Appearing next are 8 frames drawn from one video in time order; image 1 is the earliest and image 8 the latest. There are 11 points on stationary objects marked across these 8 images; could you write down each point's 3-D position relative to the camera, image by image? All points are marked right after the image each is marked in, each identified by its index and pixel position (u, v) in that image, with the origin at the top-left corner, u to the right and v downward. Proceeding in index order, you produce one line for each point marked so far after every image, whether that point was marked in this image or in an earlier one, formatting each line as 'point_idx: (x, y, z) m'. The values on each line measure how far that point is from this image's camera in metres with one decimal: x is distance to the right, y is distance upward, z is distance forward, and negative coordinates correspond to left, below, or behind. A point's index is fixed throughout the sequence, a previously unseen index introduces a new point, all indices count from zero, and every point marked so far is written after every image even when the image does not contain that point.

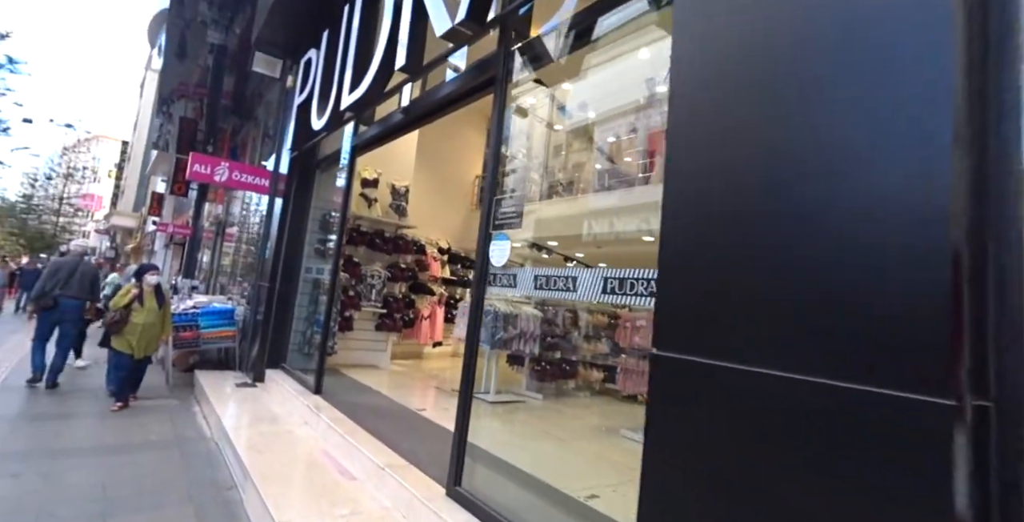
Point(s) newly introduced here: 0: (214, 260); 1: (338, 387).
0: (-8.4, +0.1, +14.4) m
1: (-2.0, -1.5, +5.9) m
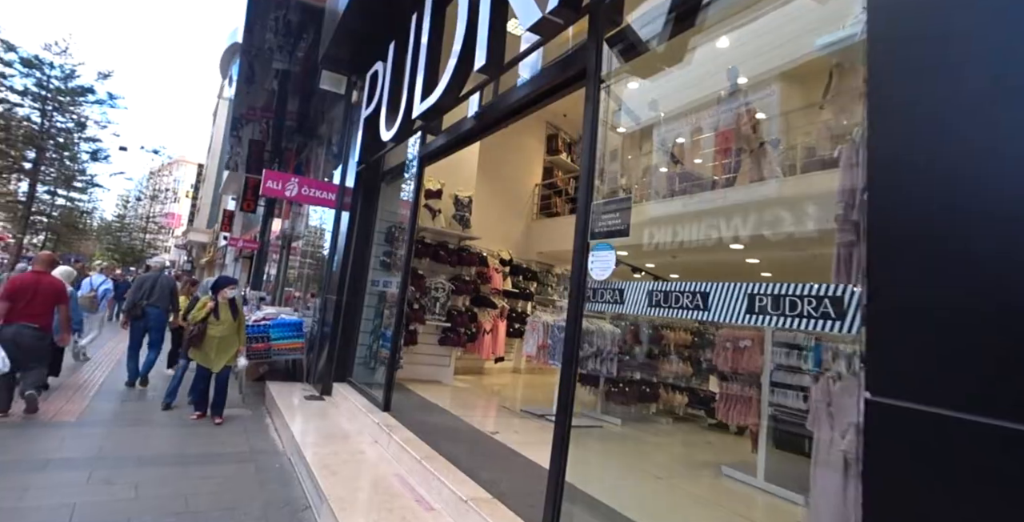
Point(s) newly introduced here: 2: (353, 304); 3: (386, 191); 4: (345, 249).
0: (-6.7, -0.3, +14.8) m
1: (-1.2, -1.6, +5.6) m
2: (-2.1, -0.6, +6.8) m
3: (-1.7, +1.0, +6.9) m
4: (-2.3, +0.2, +6.9) m
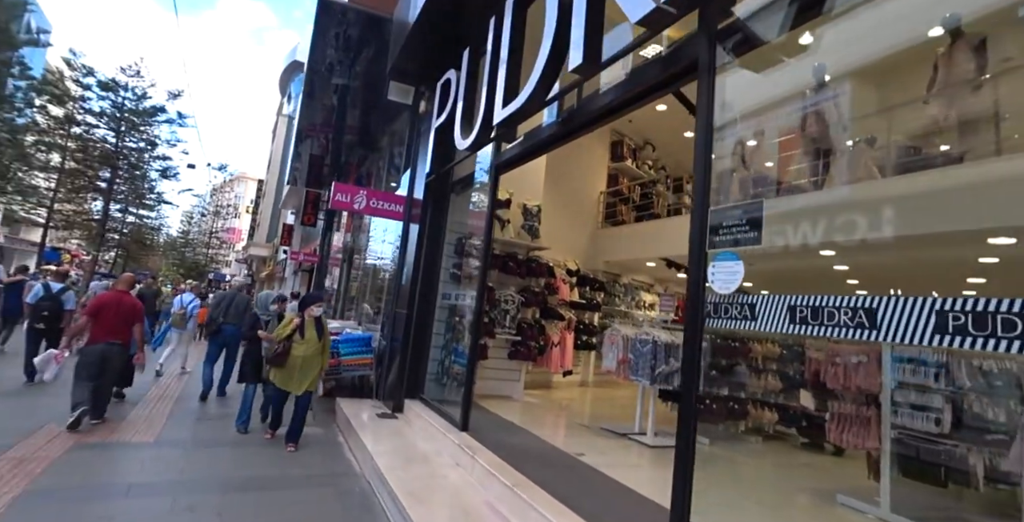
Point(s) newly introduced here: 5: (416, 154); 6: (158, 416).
0: (-5.0, -0.7, +15.1) m
1: (-0.3, -1.8, +5.5) m
2: (-1.1, -0.8, +6.7) m
3: (-0.8, +0.8, +6.8) m
4: (-1.3, 0.0, +6.8) m
5: (-1.4, +1.6, +7.5) m
6: (-4.4, -1.9, +6.4) m
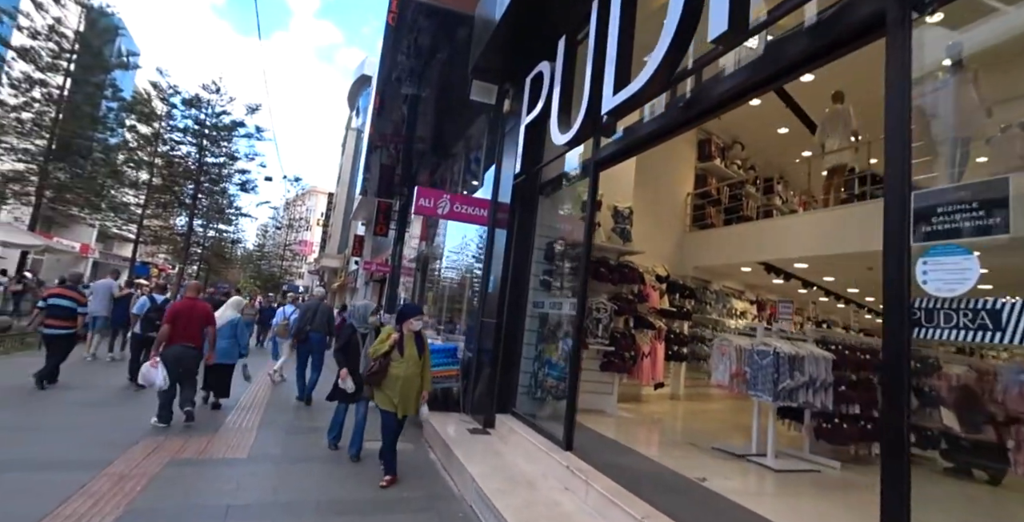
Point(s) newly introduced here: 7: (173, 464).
0: (-2.8, -1.0, +15.2) m
1: (+0.7, -1.8, +5.1) m
2: (0.0, -0.8, +6.5) m
3: (+0.4, +0.7, +6.5) m
4: (-0.1, -0.1, +6.6) m
5: (-0.2, +1.5, +7.3) m
6: (-3.3, -2.0, +6.4) m
7: (-3.1, -1.9, +4.8) m
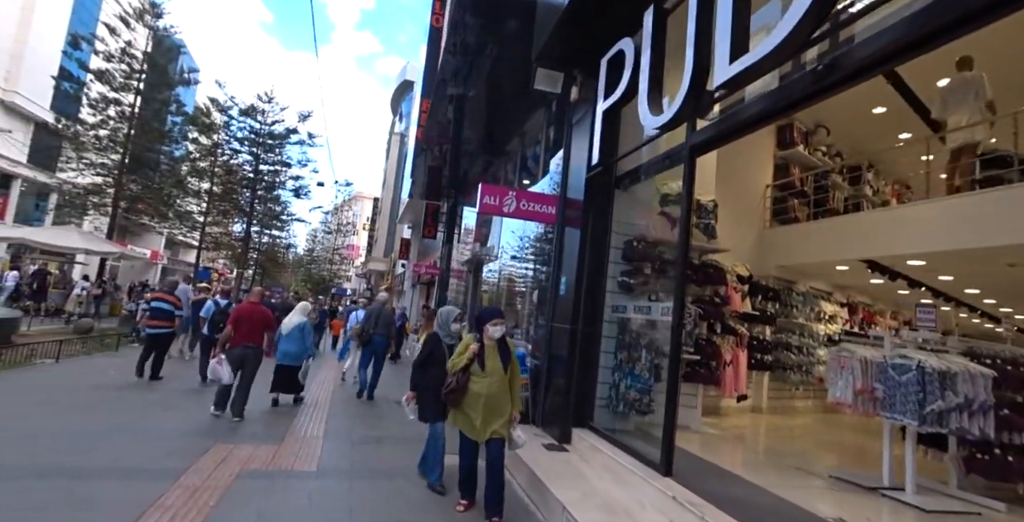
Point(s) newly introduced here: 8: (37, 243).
0: (-1.2, -1.0, +14.9) m
1: (+1.5, -1.8, +4.5) m
2: (+0.9, -0.8, +5.9) m
3: (+1.3, +0.7, +5.9) m
4: (+0.8, -0.1, +6.0) m
5: (+0.7, +1.5, +6.8) m
6: (-2.4, -2.1, +6.1) m
7: (-2.3, -1.9, +4.5) m
8: (-16.5, +0.6, +17.7) m
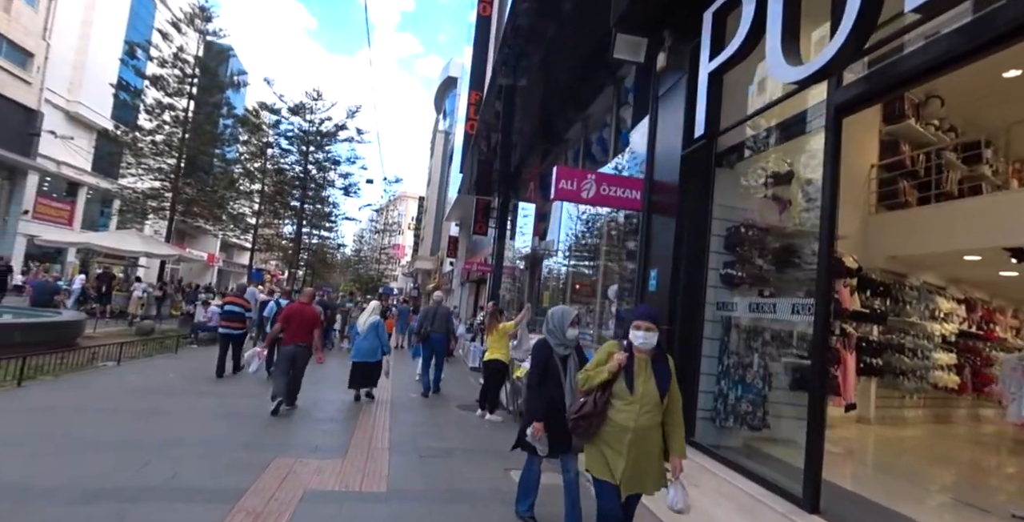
0: (+0.4, -0.9, +14.2) m
1: (+2.3, -1.7, +3.7) m
2: (+1.8, -0.7, +5.1) m
3: (+2.1, +0.8, +5.1) m
4: (+1.6, 0.0, +5.3) m
5: (+1.7, +1.6, +6.0) m
6: (-1.5, -2.0, +5.6) m
7: (-1.6, -1.8, +4.0) m
8: (-14.6, +0.5, +18.3) m
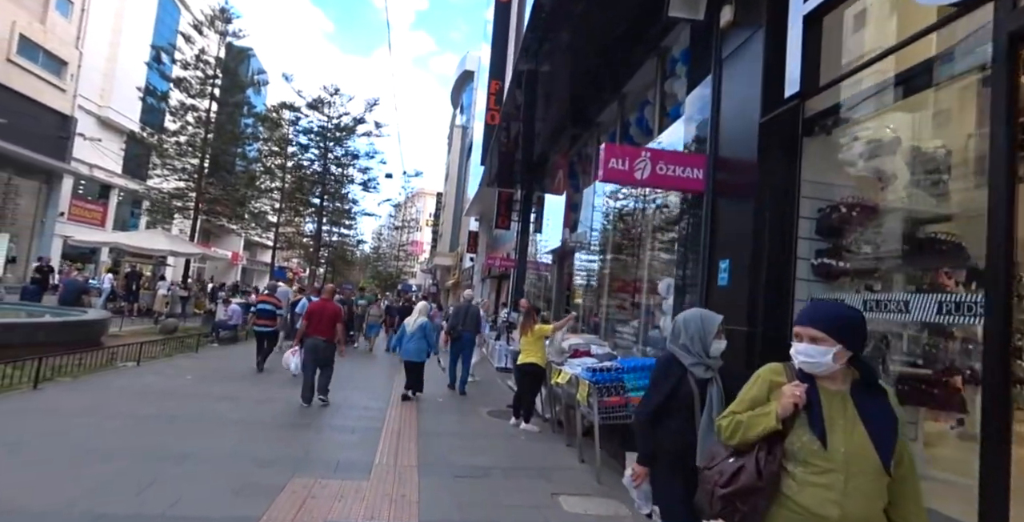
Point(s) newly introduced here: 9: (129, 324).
0: (+1.1, -0.7, +13.4) m
1: (+2.6, -1.6, +2.8) m
2: (+2.2, -0.6, +4.3) m
3: (+2.5, +0.9, +4.3) m
4: (+2.0, +0.1, +4.4) m
5: (+2.1, +1.7, +5.1) m
6: (-1.0, -2.0, +4.9) m
7: (-1.2, -1.8, +3.3) m
8: (-13.8, +0.5, +18.0) m
9: (-12.3, -2.0, +16.1) m
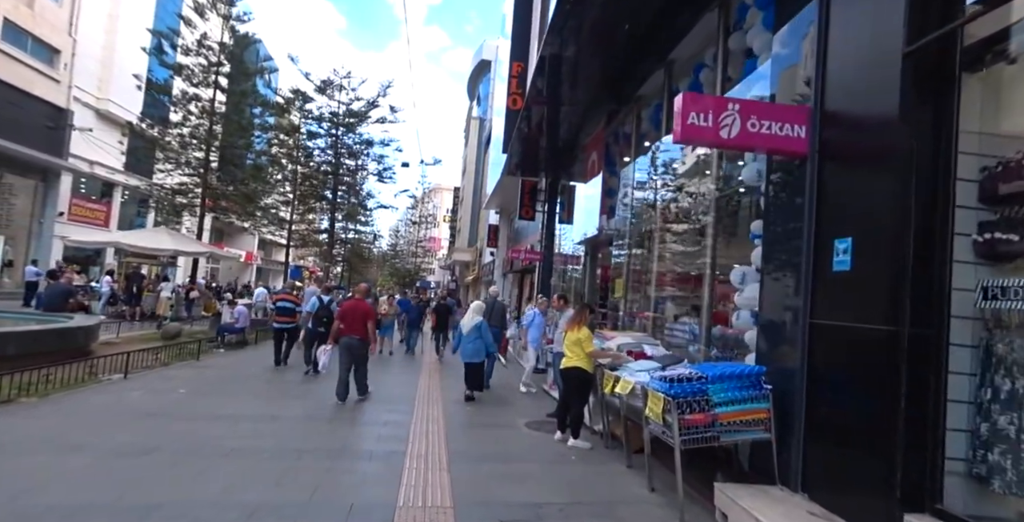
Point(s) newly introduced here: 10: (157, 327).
0: (+1.8, -0.5, +12.4) m
1: (+3.0, -1.5, +1.8) m
2: (+2.6, -0.5, +3.2) m
3: (+2.9, +1.1, +3.2) m
4: (+2.4, +0.2, +3.4) m
5: (+2.5, +1.8, +4.1) m
6: (-0.6, -1.9, +4.0) m
7: (-0.8, -1.7, +2.4) m
8: (-13.0, +0.5, +17.5) m
9: (-11.4, -2.0, +15.5) m
10: (-11.0, -2.0, +16.0) m
